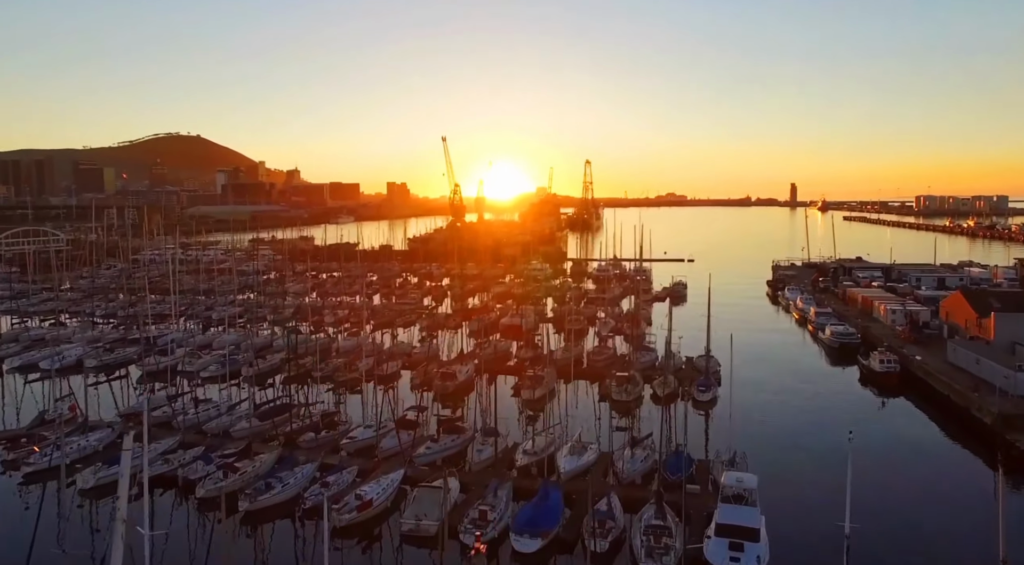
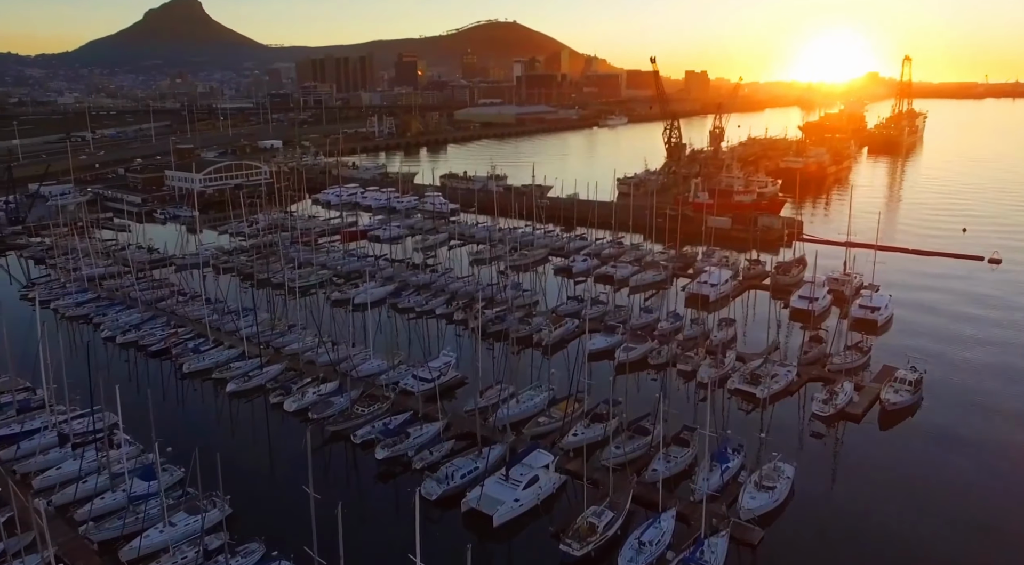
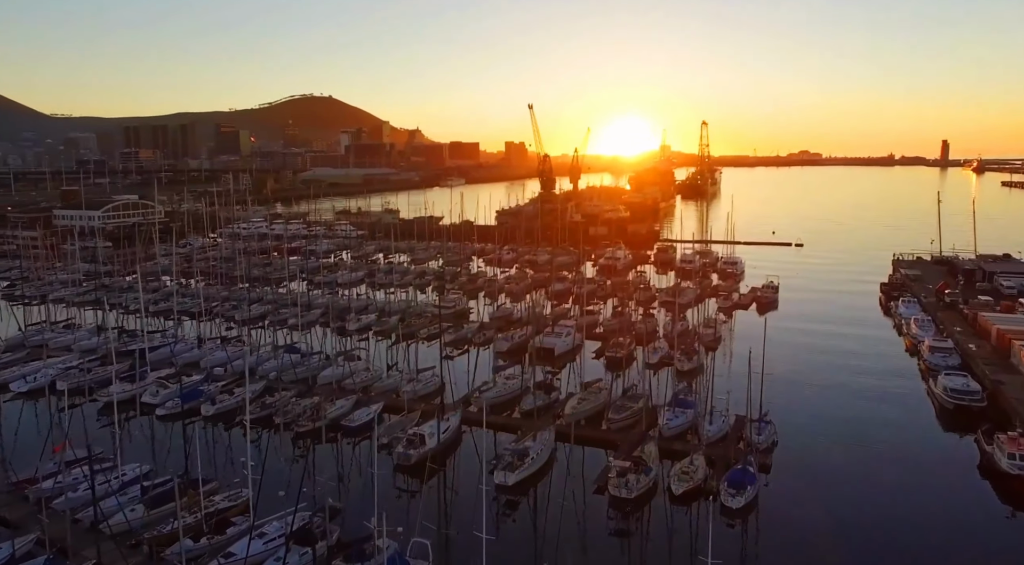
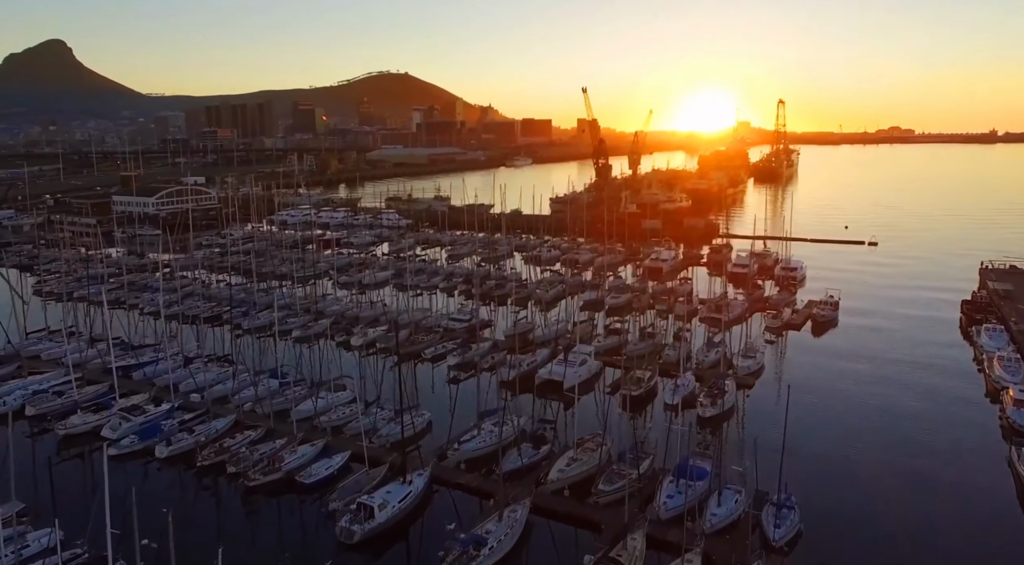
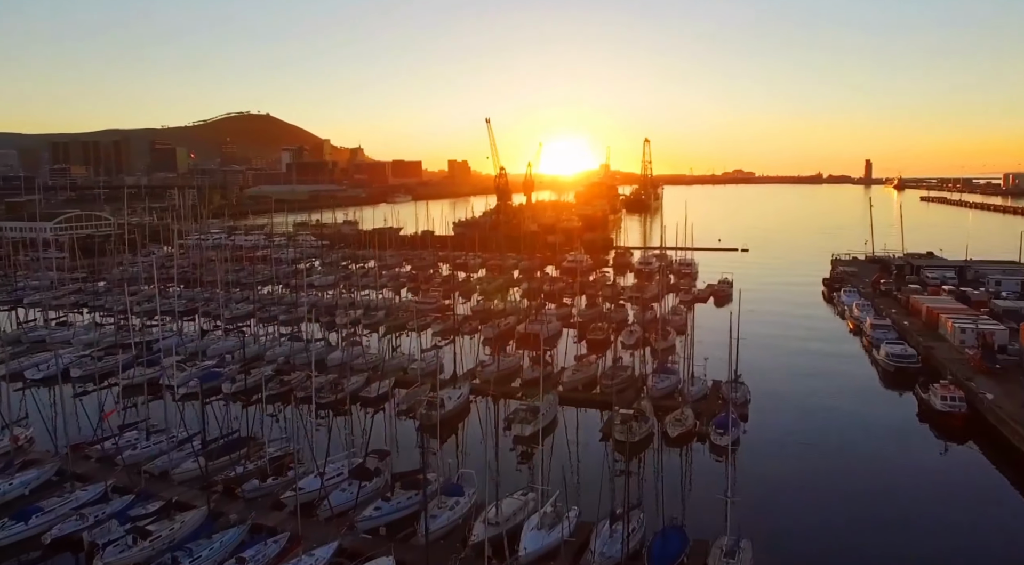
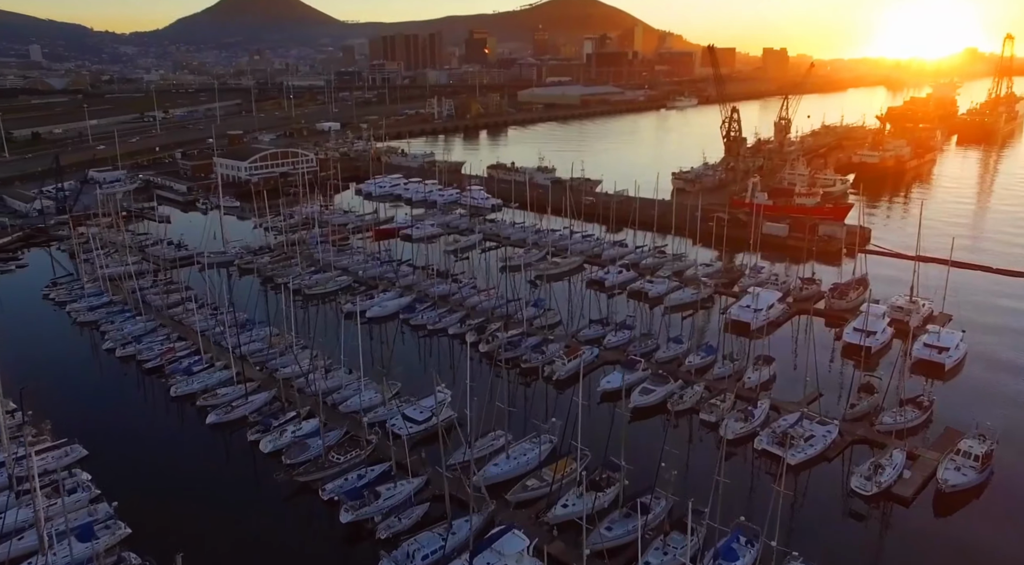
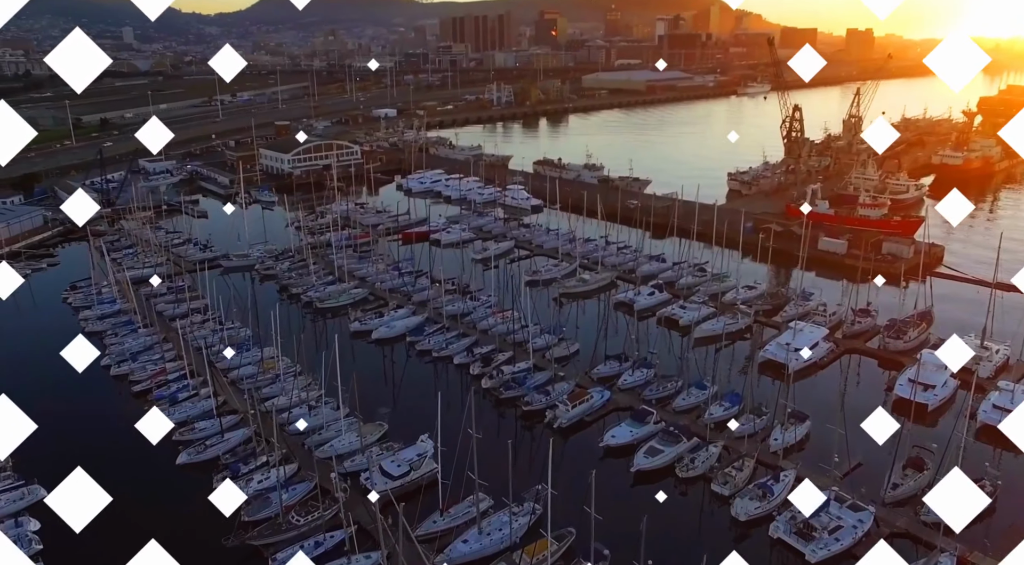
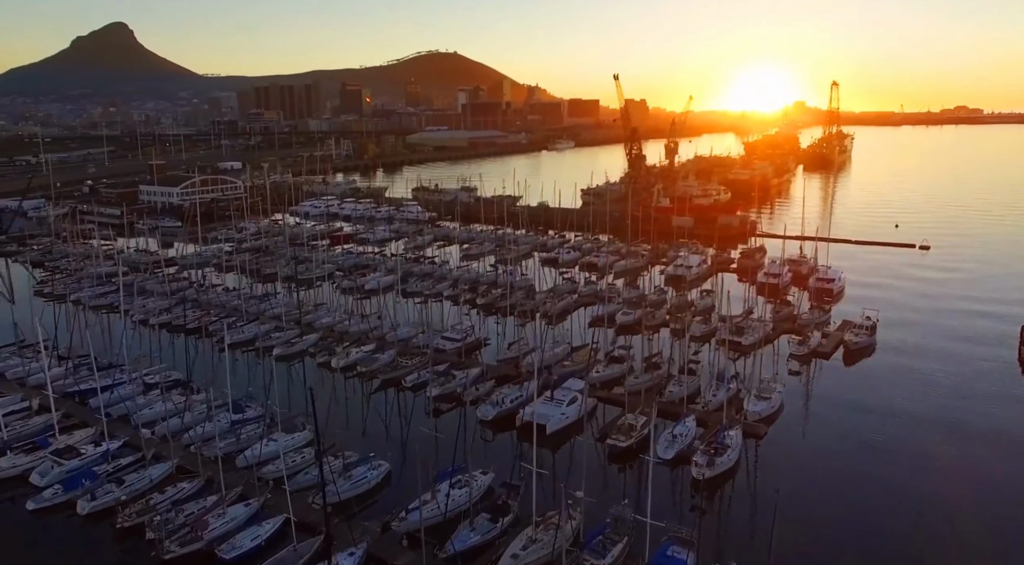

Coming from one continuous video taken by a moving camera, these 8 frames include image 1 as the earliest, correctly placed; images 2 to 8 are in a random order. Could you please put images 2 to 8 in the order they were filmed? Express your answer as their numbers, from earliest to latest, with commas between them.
5, 3, 4, 8, 2, 6, 7
